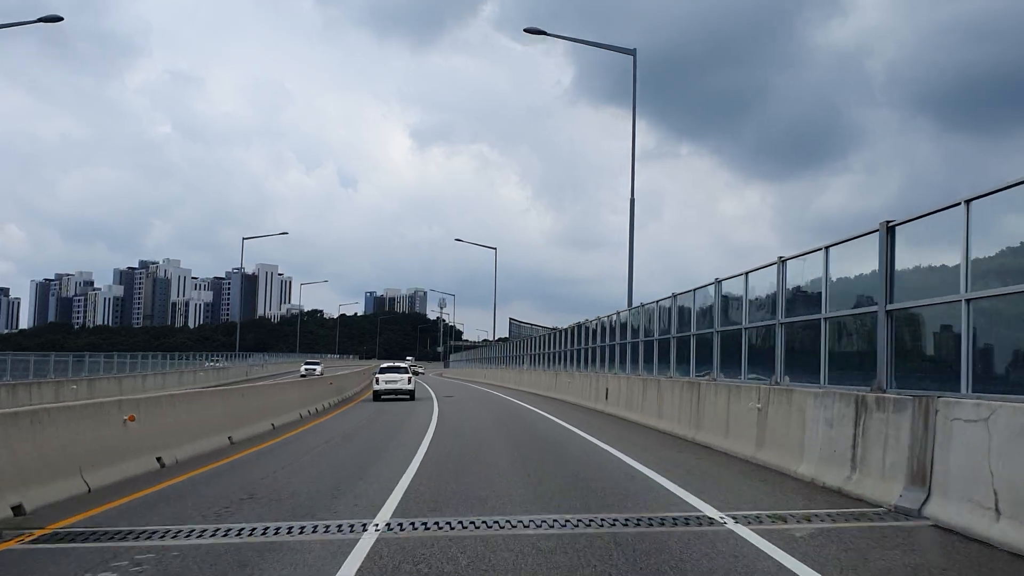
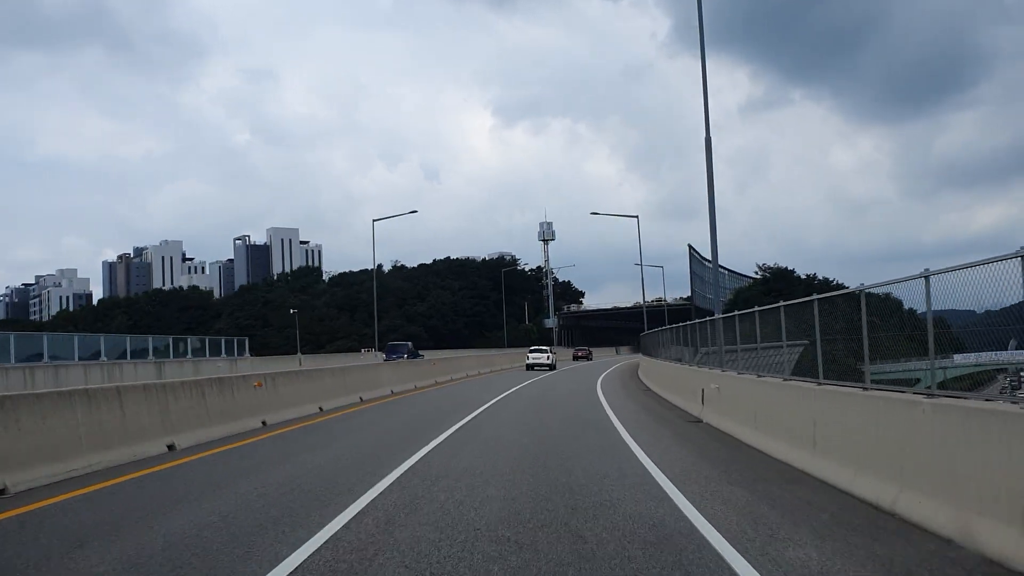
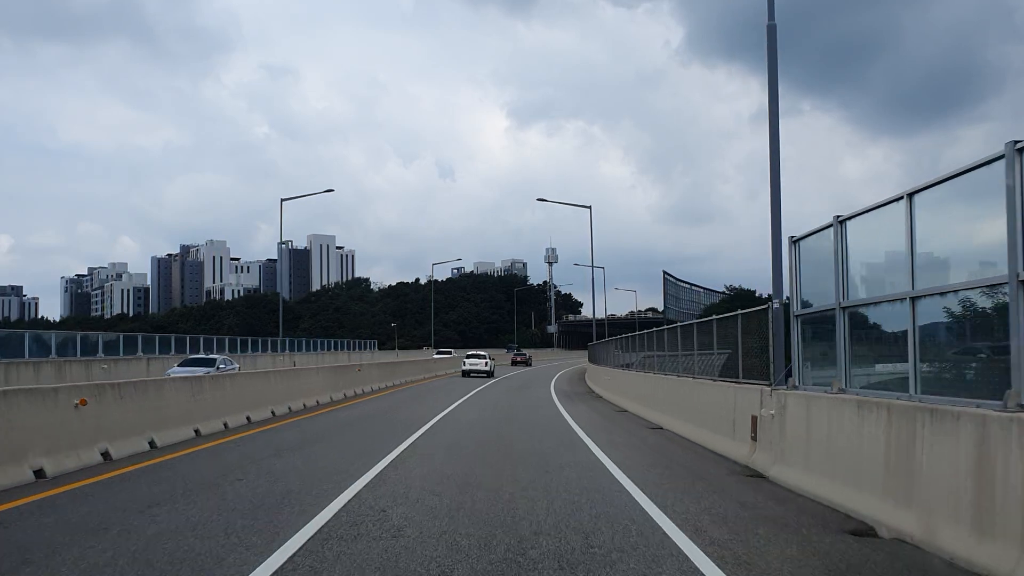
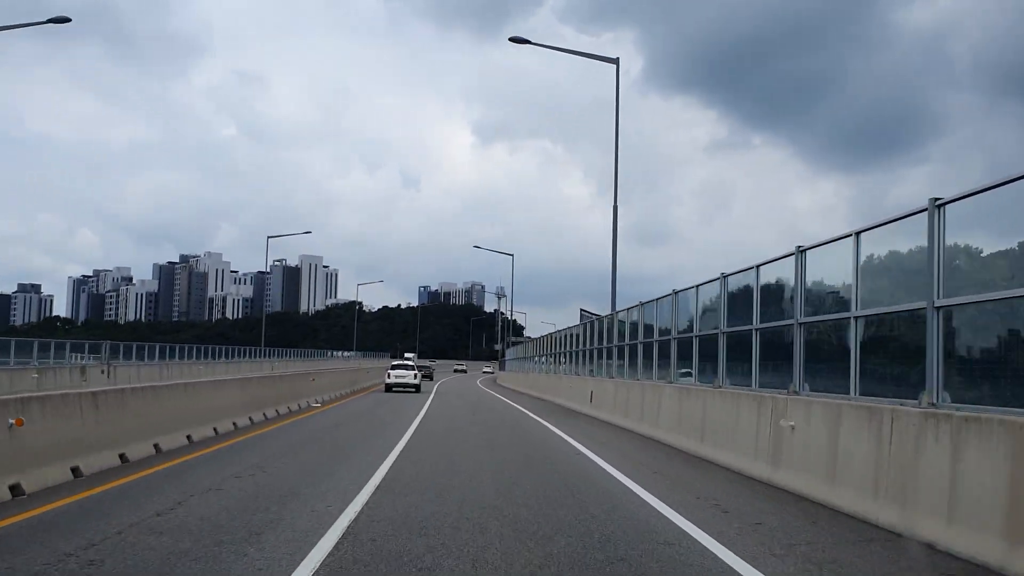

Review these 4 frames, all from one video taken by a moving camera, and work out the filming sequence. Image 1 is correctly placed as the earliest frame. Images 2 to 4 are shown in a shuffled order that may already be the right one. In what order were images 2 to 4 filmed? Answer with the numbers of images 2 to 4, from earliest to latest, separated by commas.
4, 3, 2
